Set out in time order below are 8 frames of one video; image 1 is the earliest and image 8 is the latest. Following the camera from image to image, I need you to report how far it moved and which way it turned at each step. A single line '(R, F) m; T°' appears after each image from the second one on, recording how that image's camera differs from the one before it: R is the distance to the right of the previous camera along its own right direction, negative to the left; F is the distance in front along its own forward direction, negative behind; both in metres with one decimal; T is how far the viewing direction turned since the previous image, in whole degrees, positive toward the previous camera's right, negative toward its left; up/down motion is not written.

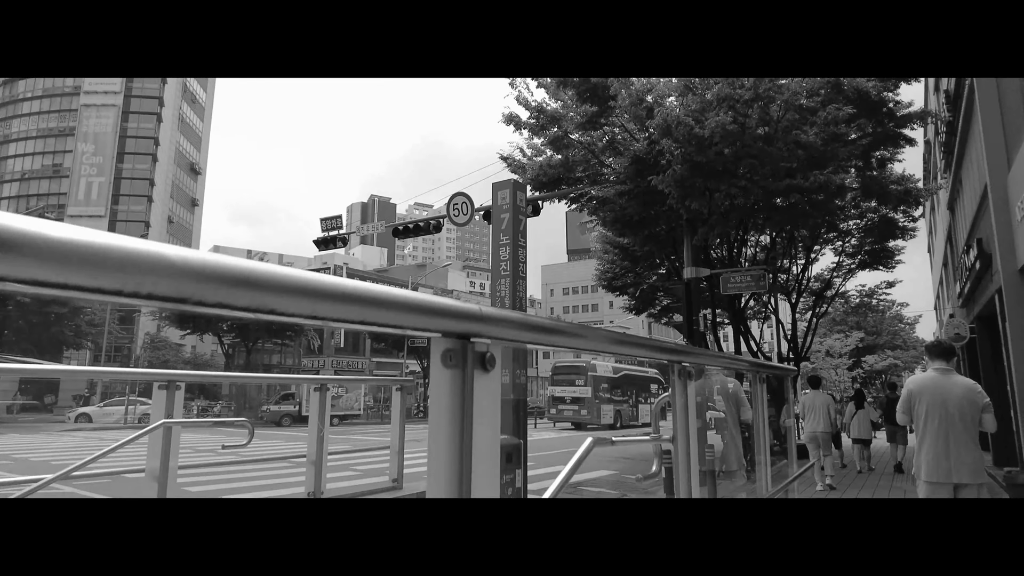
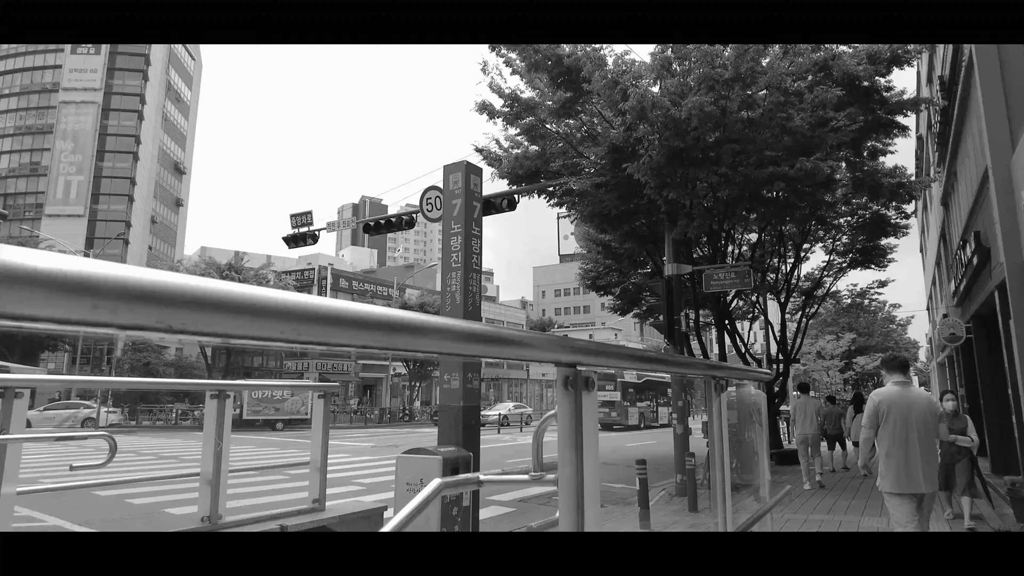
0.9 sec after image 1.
(+0.4, +0.7) m; +1°
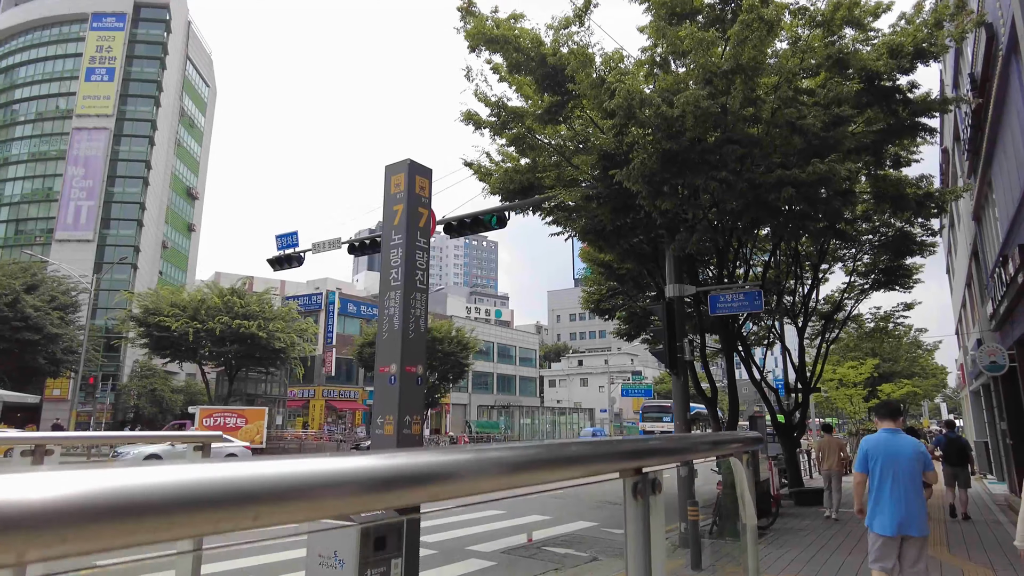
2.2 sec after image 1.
(+0.5, +1.0) m; -2°
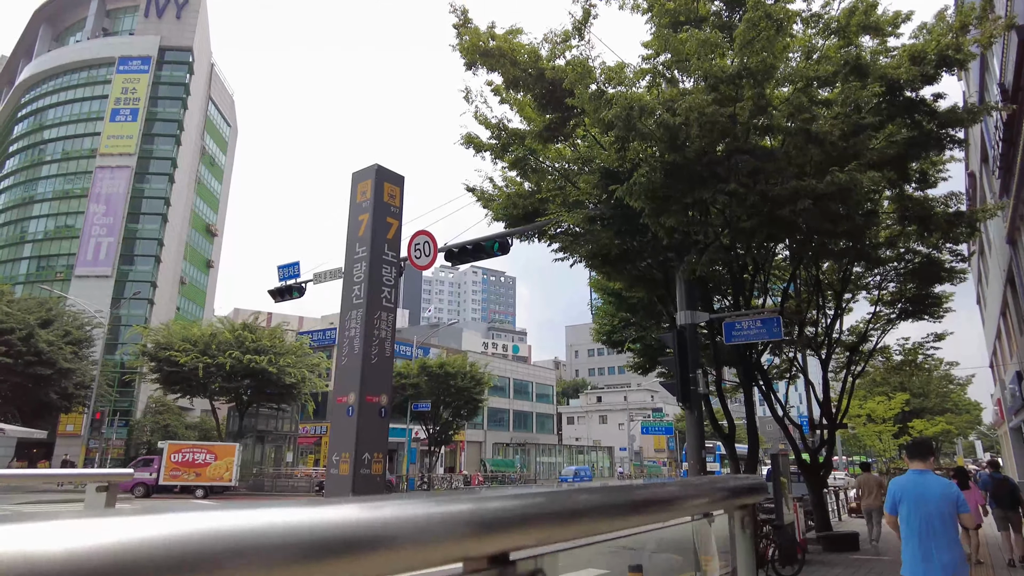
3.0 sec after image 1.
(+0.3, +0.6) m; -2°
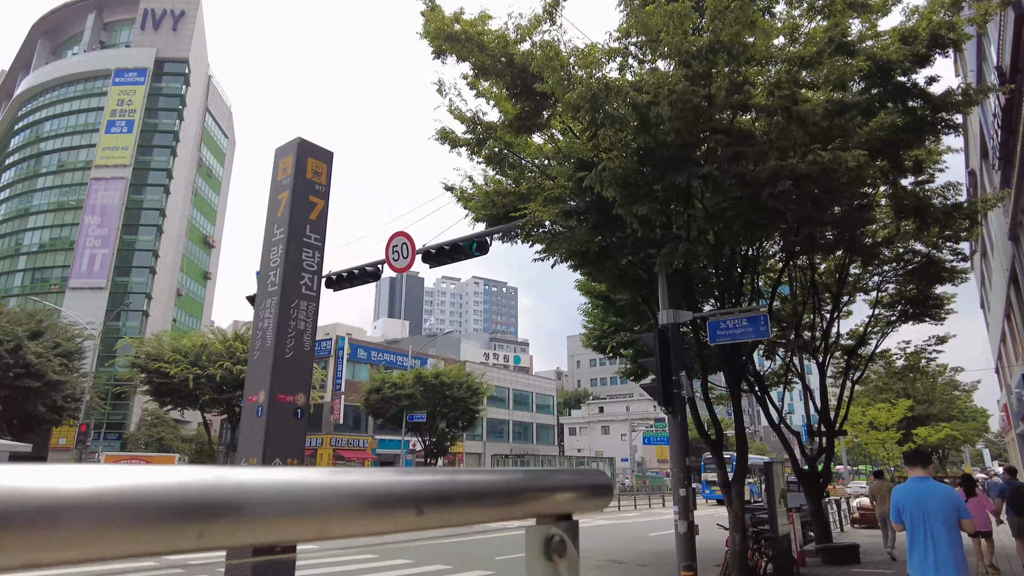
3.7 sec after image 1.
(+0.4, +0.5) m; 0°
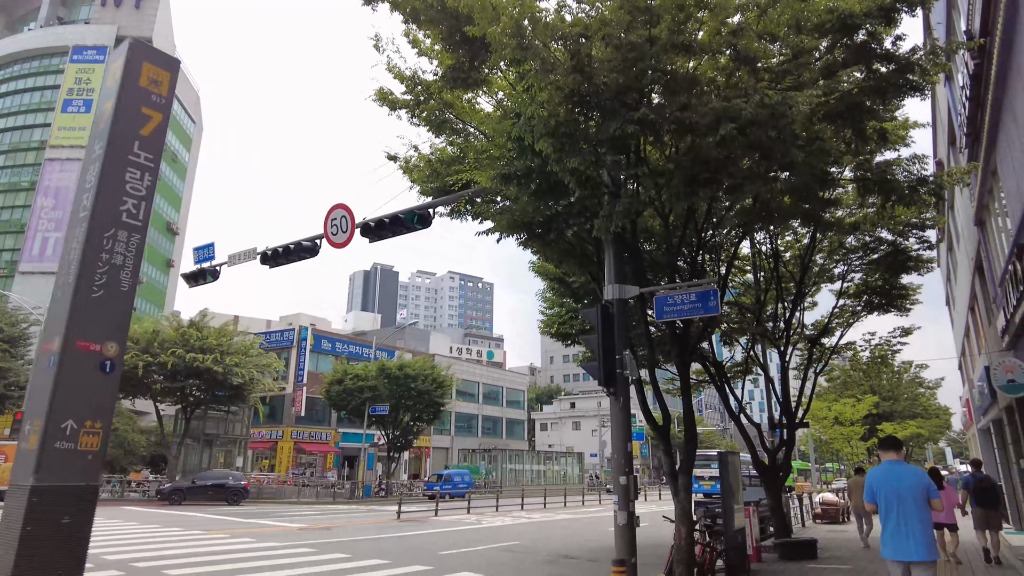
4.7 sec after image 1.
(+0.5, +0.7) m; +2°
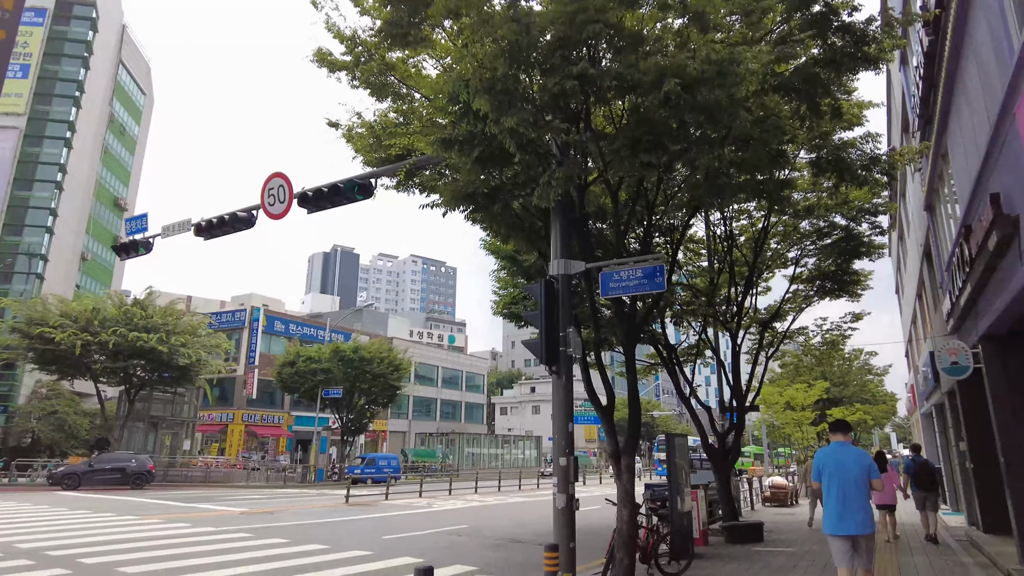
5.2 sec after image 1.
(+0.3, +0.4) m; +3°
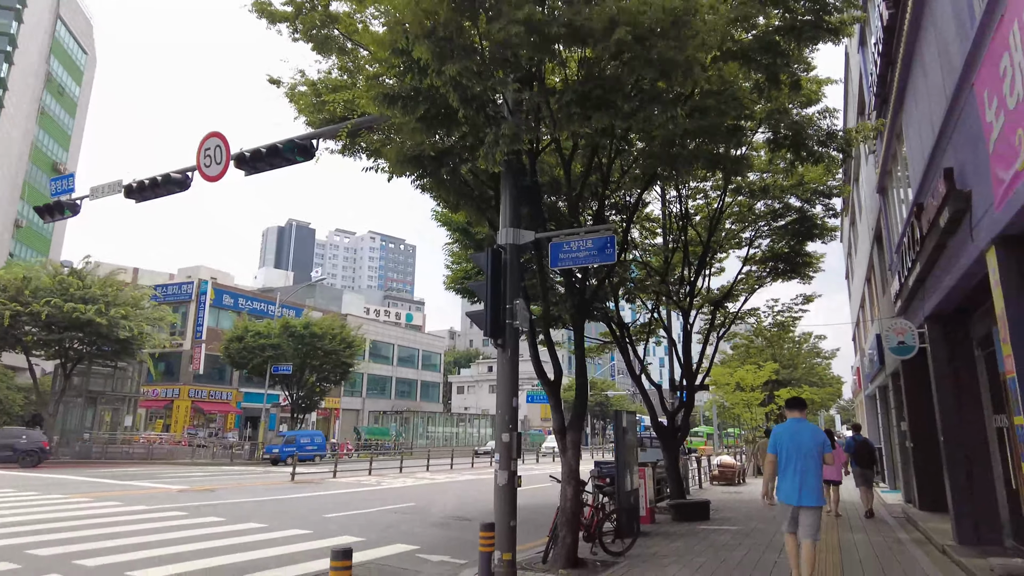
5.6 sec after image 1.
(+0.2, +0.3) m; +4°
